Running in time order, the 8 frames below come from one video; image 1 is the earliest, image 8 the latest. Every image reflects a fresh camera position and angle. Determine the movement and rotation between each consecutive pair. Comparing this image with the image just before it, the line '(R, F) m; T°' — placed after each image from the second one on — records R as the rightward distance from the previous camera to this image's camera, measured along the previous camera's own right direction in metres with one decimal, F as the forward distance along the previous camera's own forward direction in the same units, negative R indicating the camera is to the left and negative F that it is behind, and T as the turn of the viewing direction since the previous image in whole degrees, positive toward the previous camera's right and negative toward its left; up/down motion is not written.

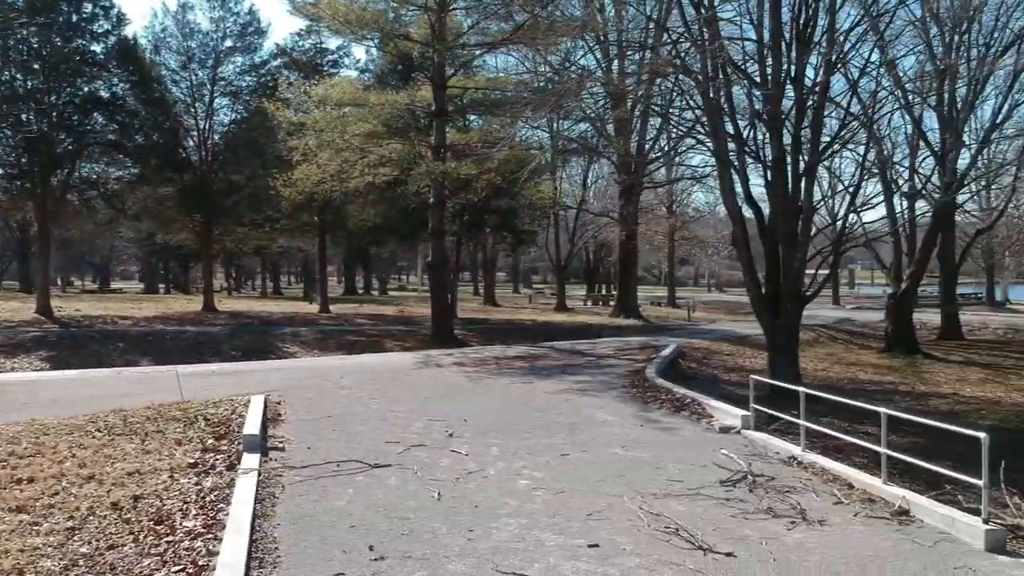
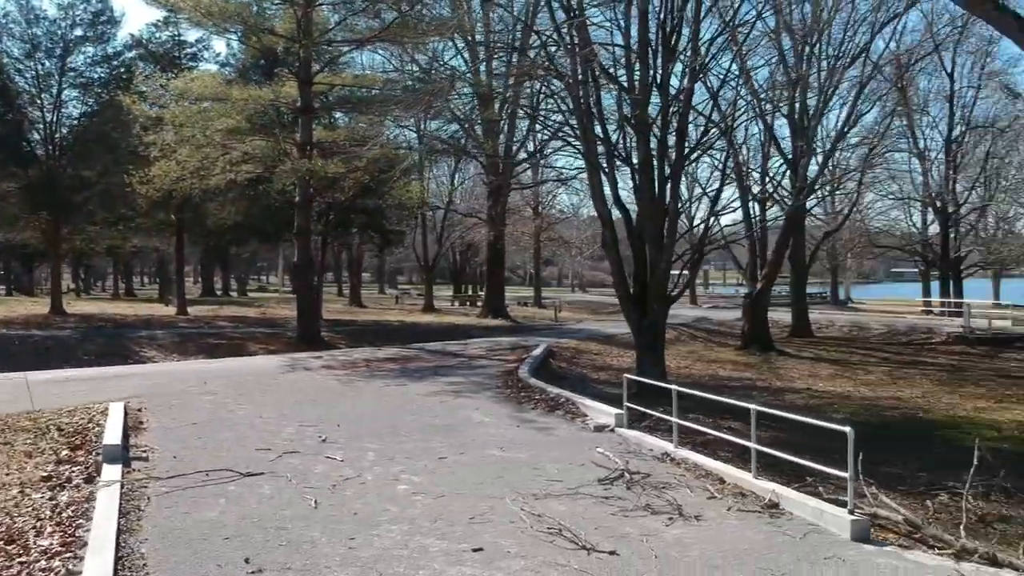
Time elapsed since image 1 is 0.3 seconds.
(-0.1, +0.1) m; +9°
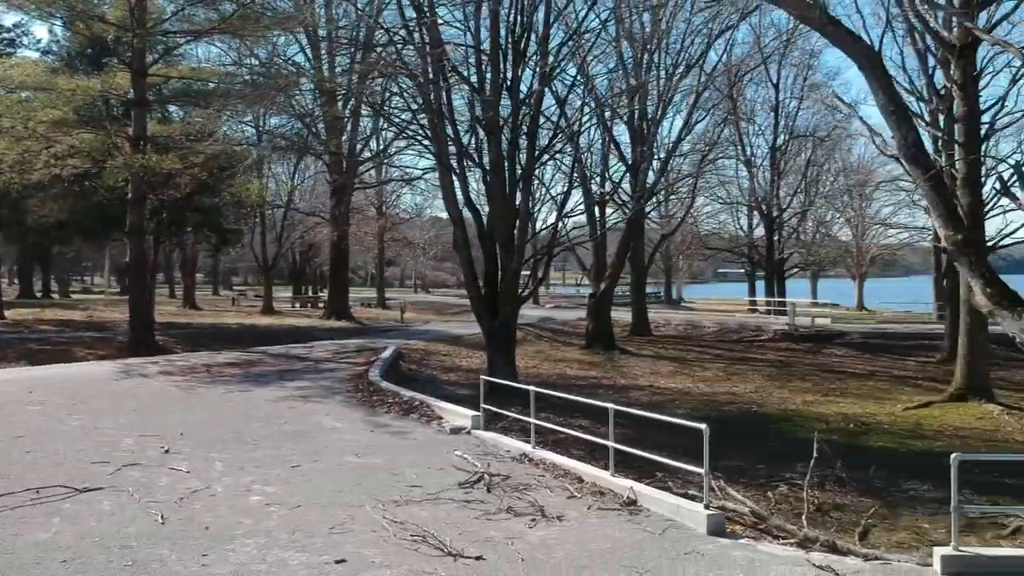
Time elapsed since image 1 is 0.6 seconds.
(-0.1, +0.1) m; +10°
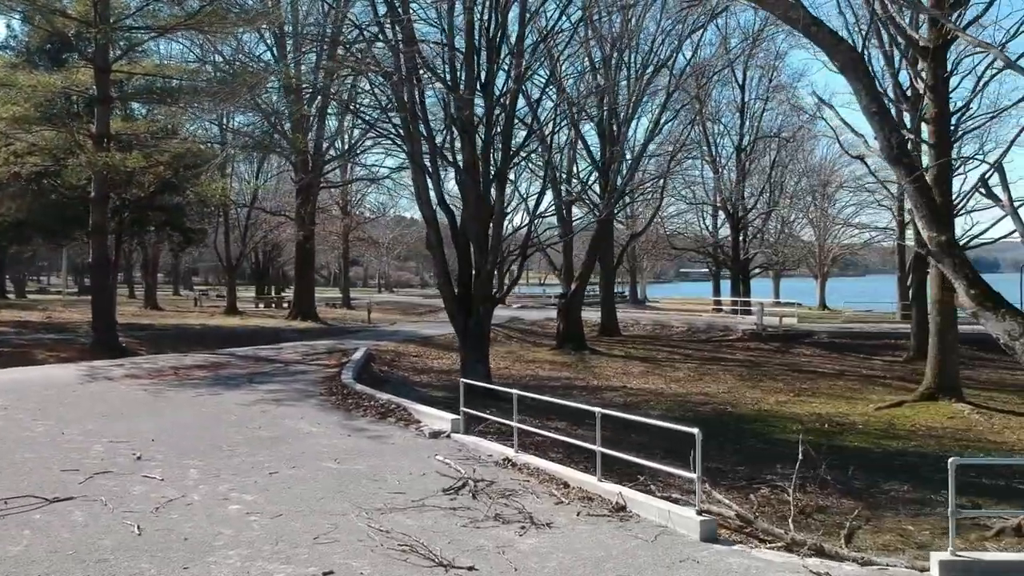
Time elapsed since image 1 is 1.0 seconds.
(-0.2, +0.1) m; +2°
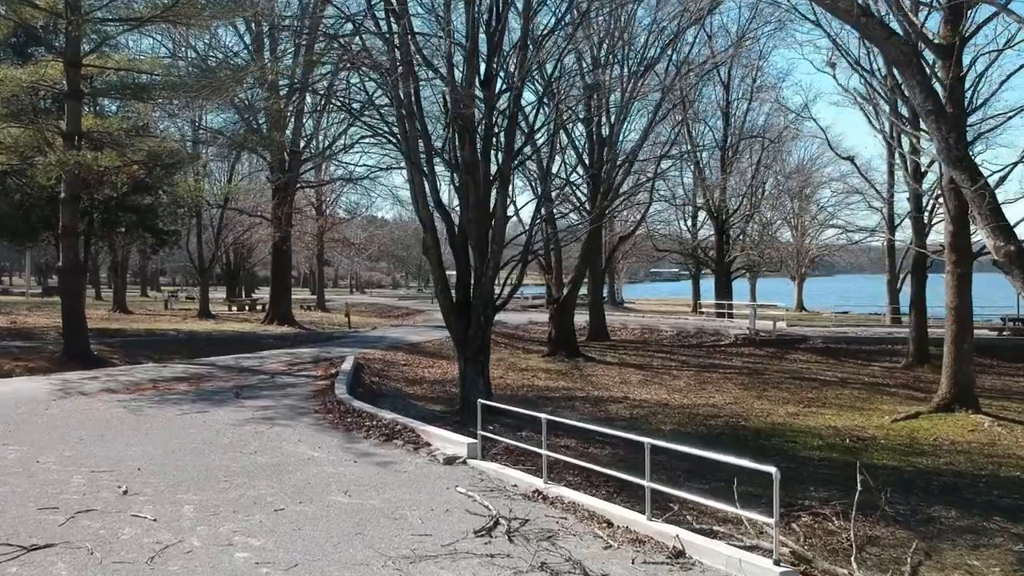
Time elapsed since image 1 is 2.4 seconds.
(-0.5, +0.7) m; +2°
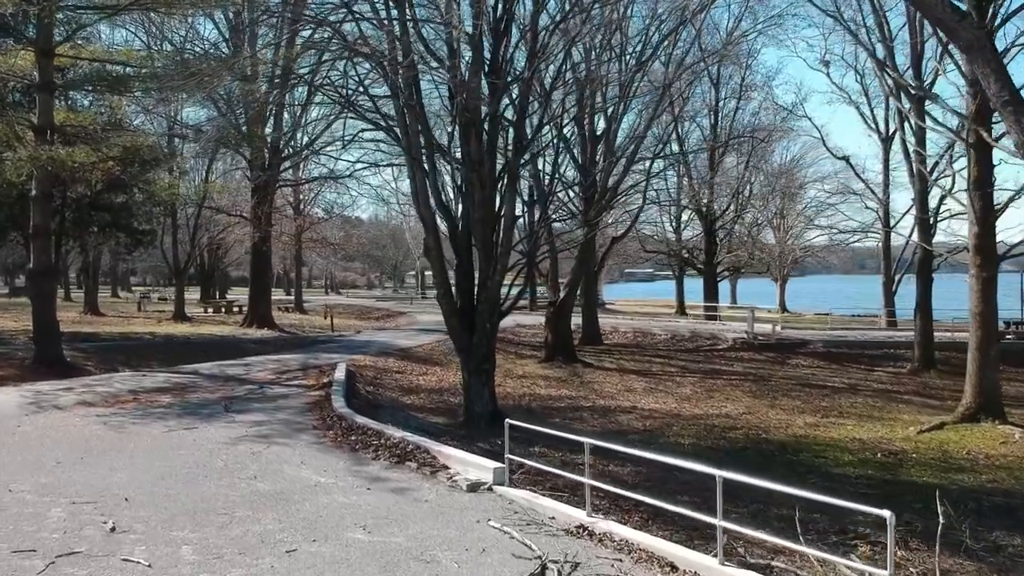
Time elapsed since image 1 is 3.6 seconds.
(-0.5, +0.8) m; +2°
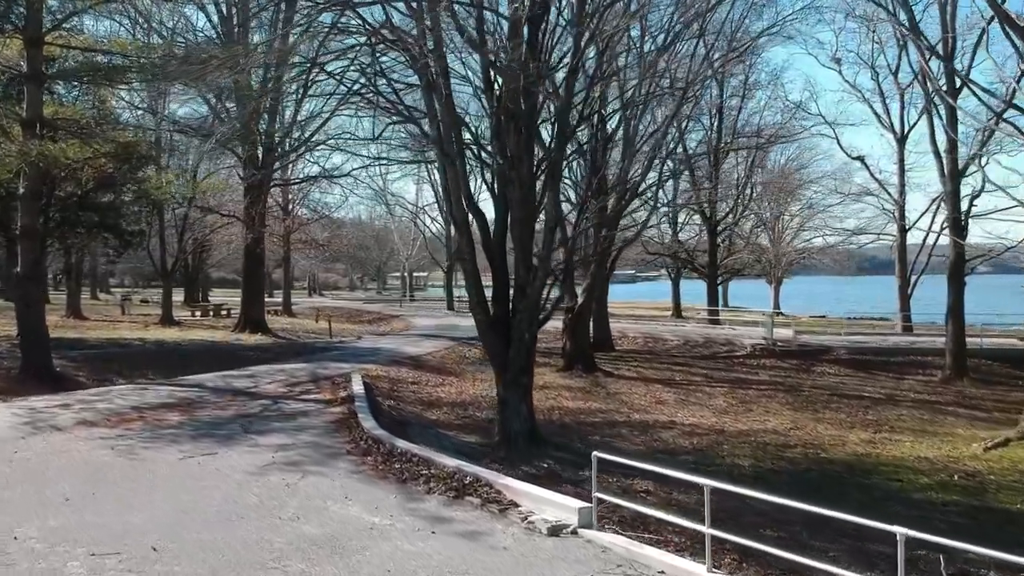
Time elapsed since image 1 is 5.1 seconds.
(-0.8, +1.0) m; +1°
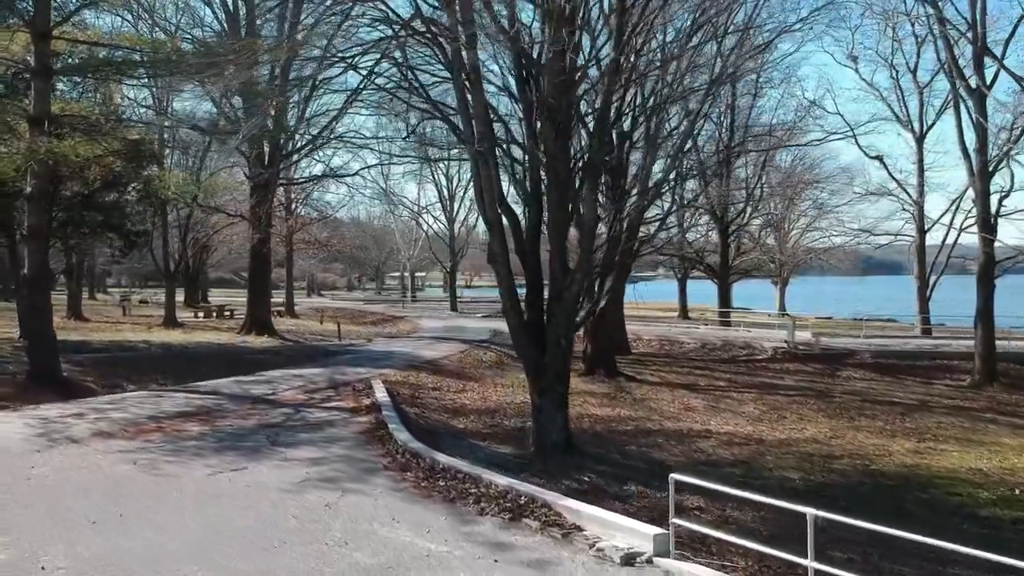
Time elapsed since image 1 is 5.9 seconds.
(-0.5, +0.5) m; 0°
